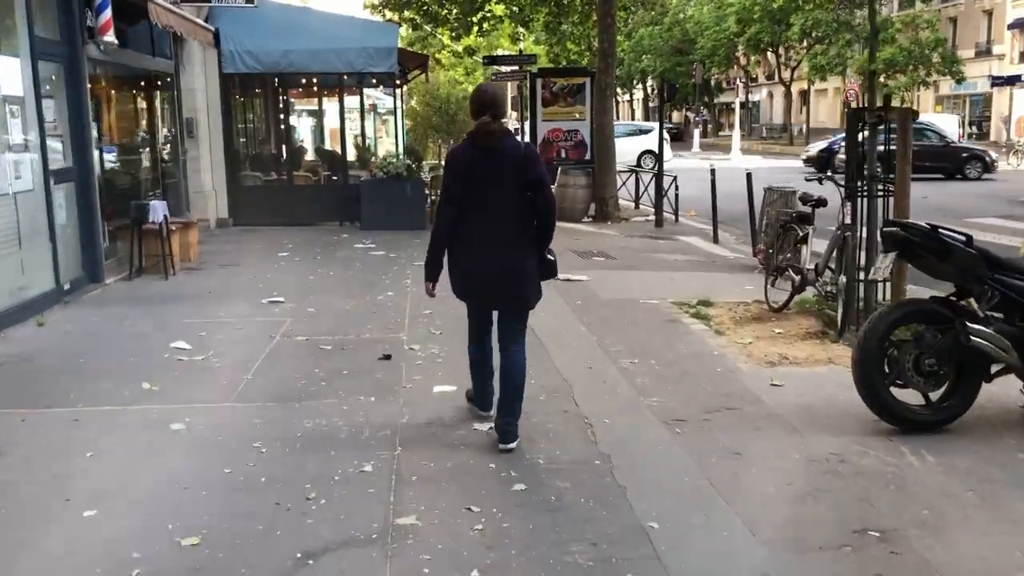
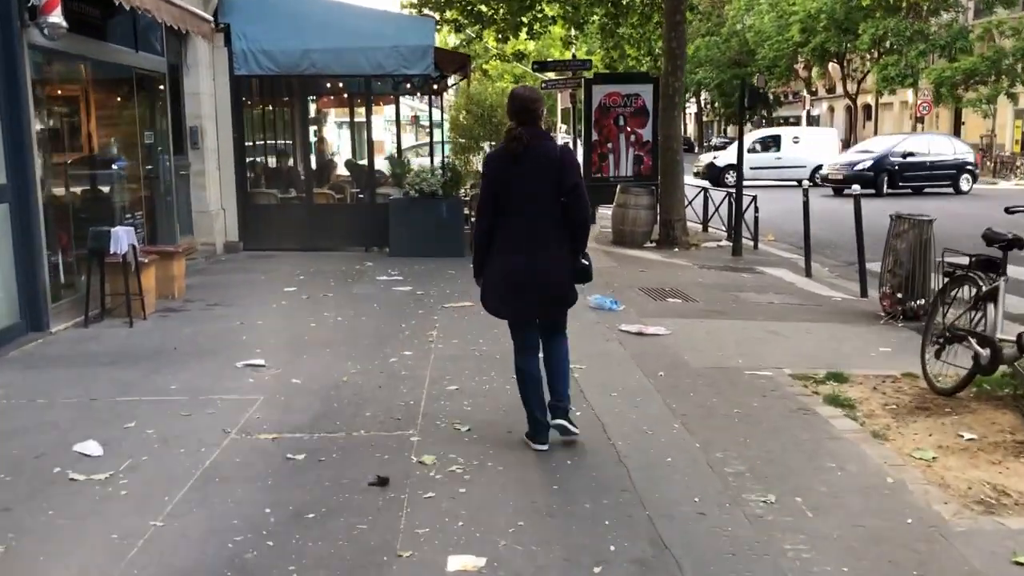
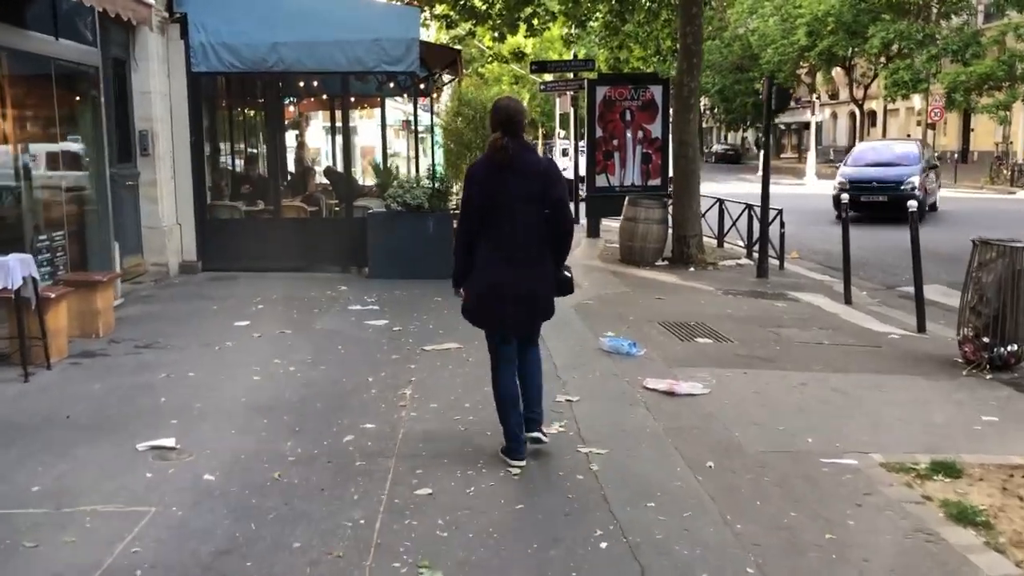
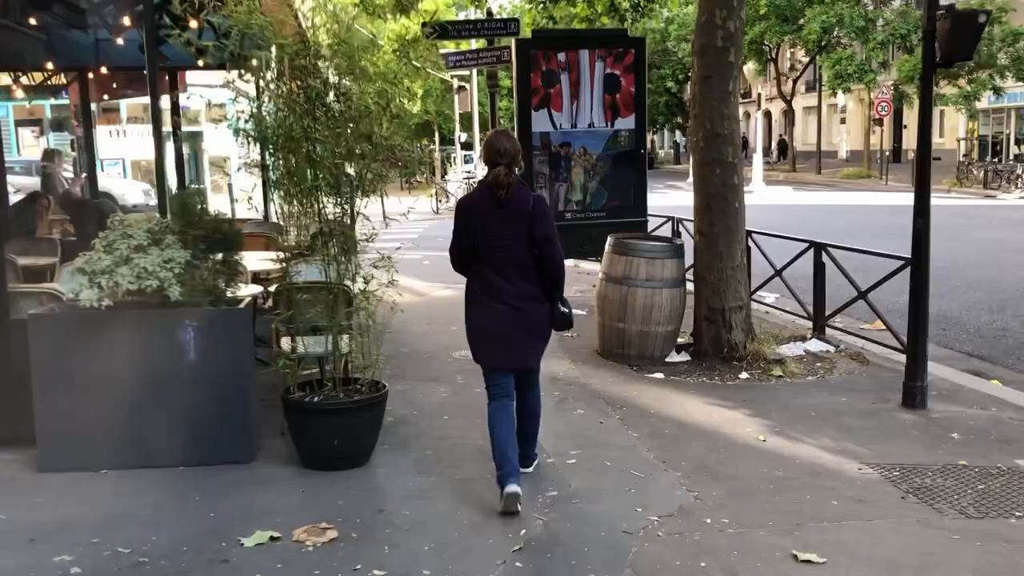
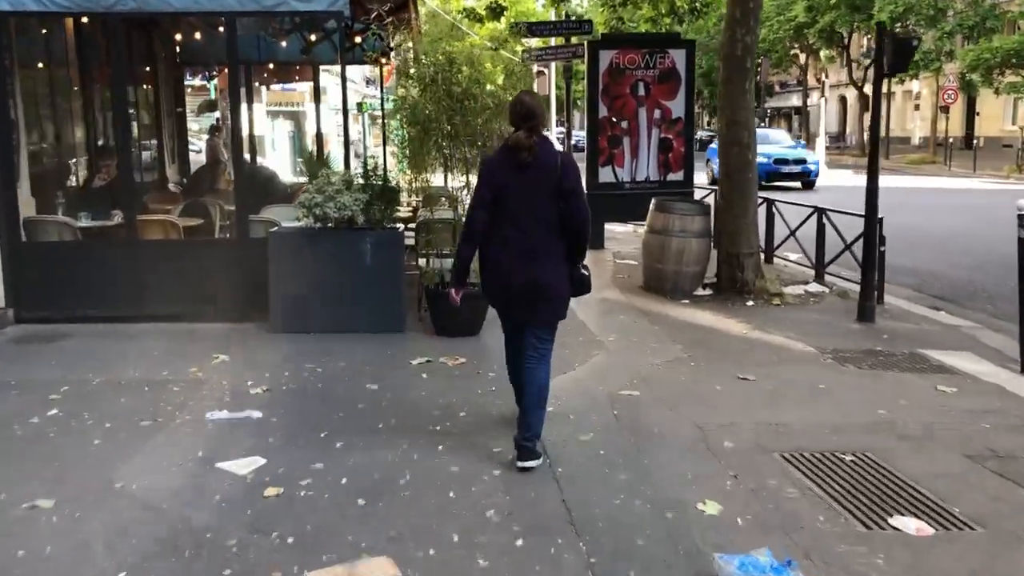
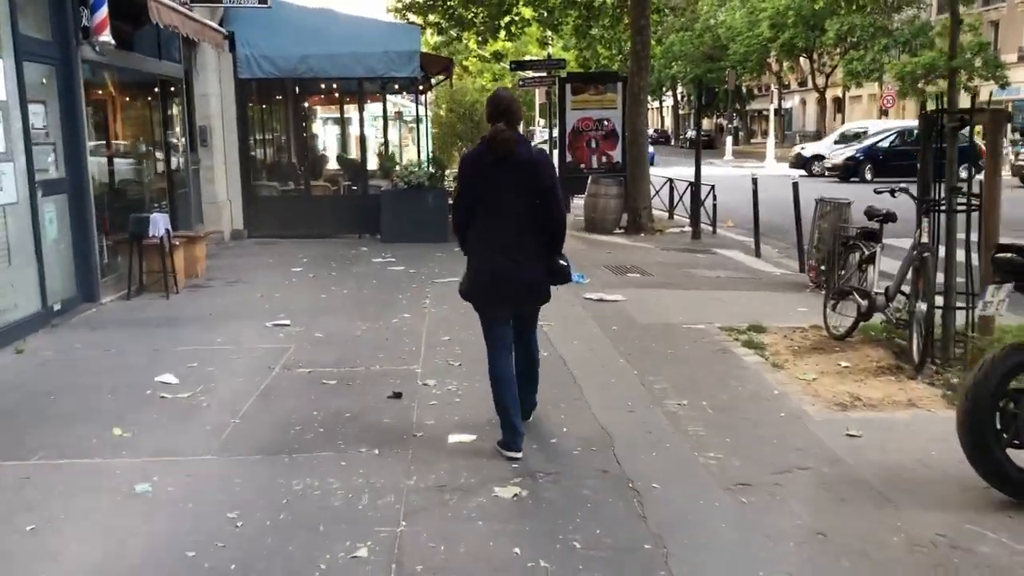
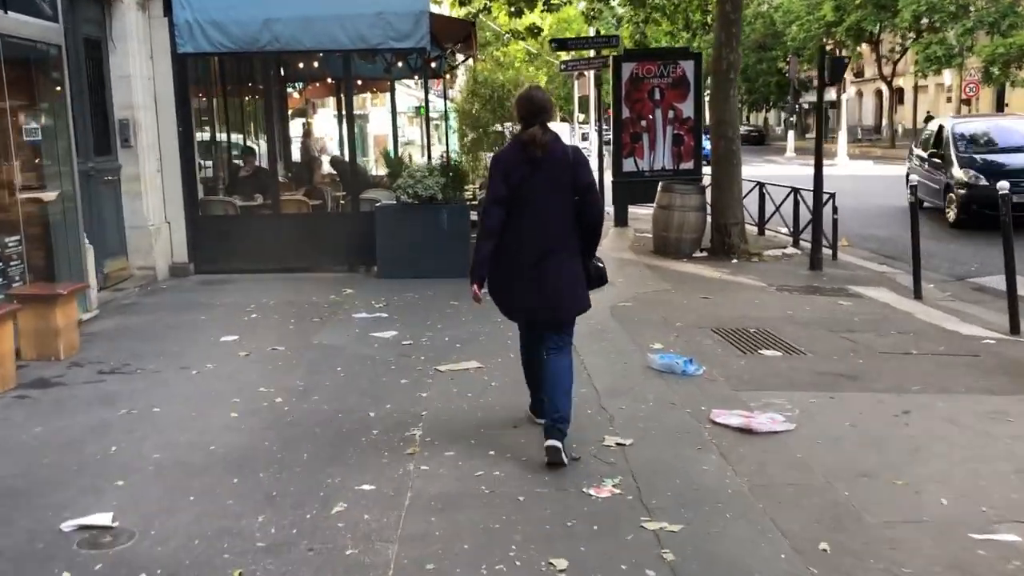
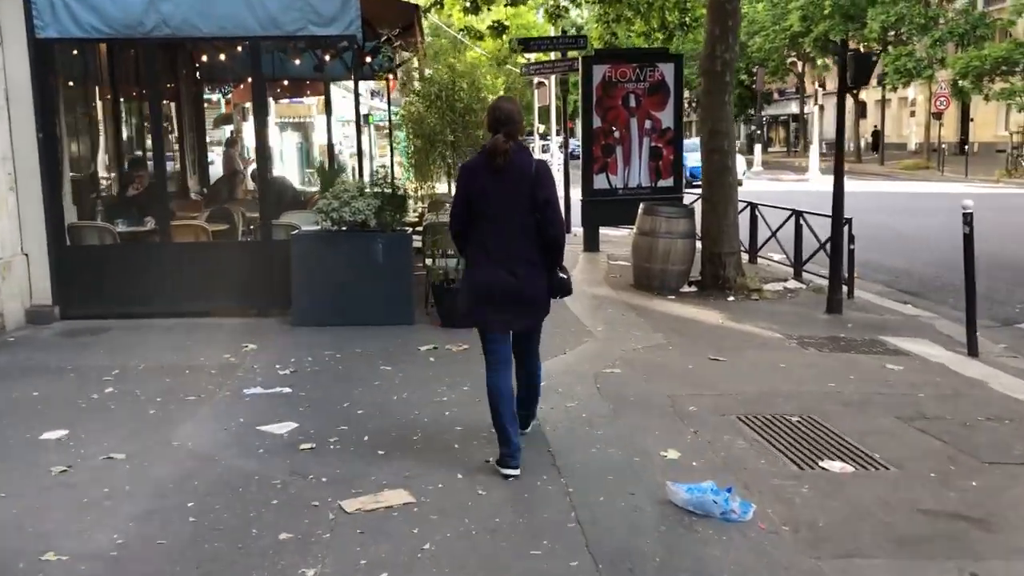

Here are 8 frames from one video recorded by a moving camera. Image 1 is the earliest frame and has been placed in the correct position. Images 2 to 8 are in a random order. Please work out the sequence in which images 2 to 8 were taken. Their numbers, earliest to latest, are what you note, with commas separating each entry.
6, 2, 3, 7, 8, 5, 4
